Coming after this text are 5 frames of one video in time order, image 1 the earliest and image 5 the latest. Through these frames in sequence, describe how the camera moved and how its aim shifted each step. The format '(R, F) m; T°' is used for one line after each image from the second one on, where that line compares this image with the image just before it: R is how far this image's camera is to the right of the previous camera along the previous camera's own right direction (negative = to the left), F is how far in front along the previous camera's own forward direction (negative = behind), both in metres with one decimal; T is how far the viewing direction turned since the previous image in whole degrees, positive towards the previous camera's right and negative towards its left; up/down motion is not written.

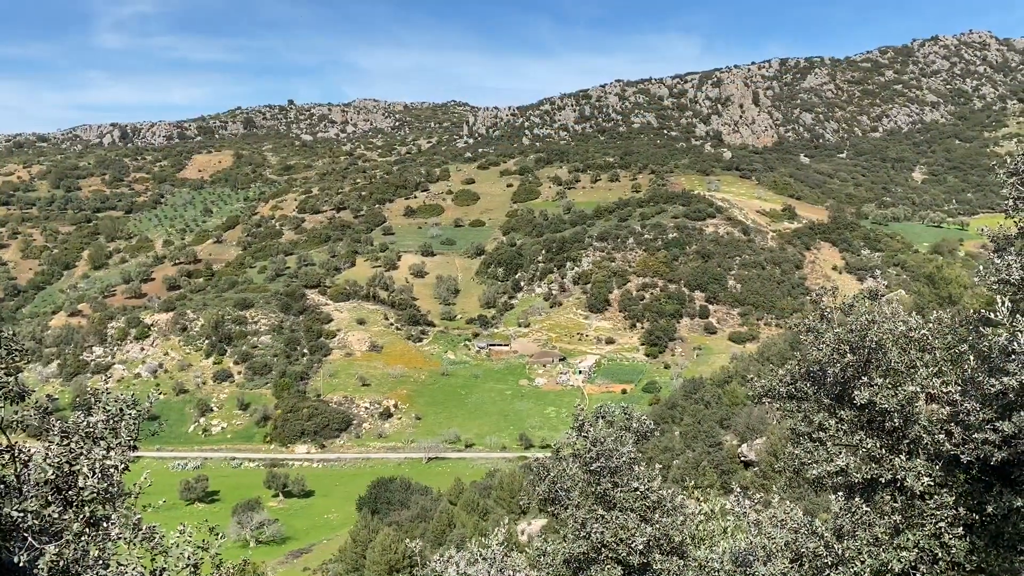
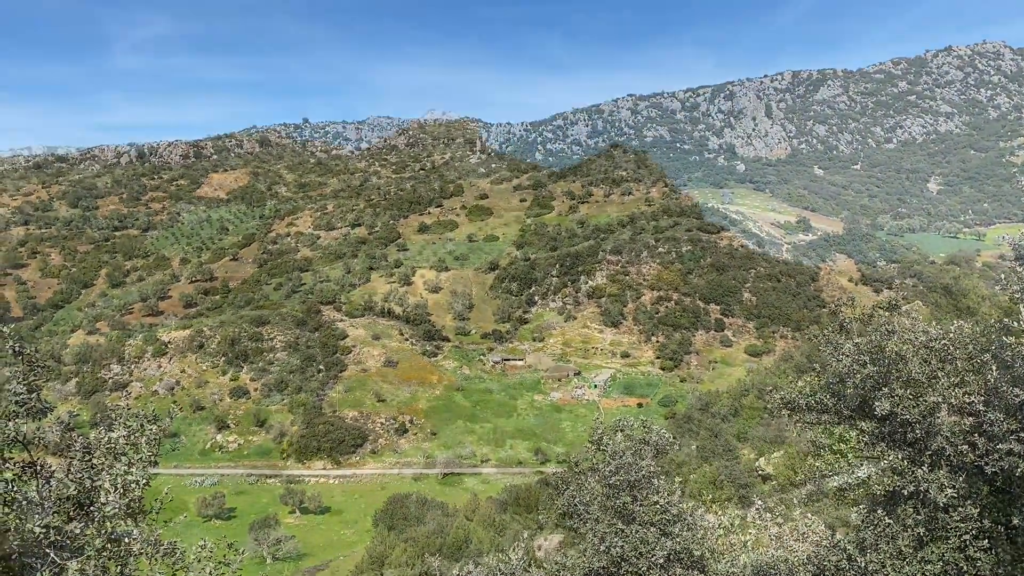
(0.0, 0.0) m; -1°
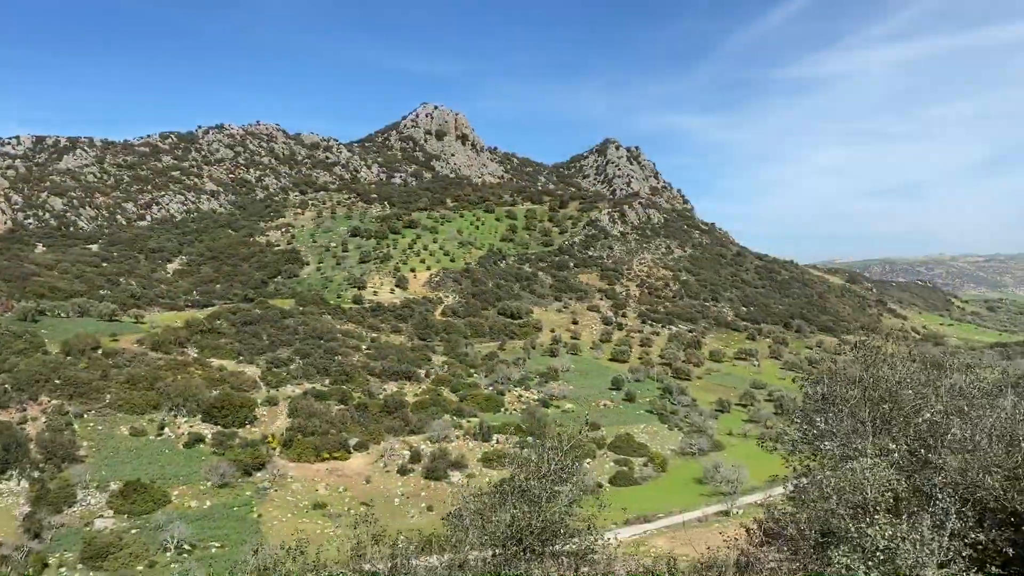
(-3.8, +0.6) m; +1°
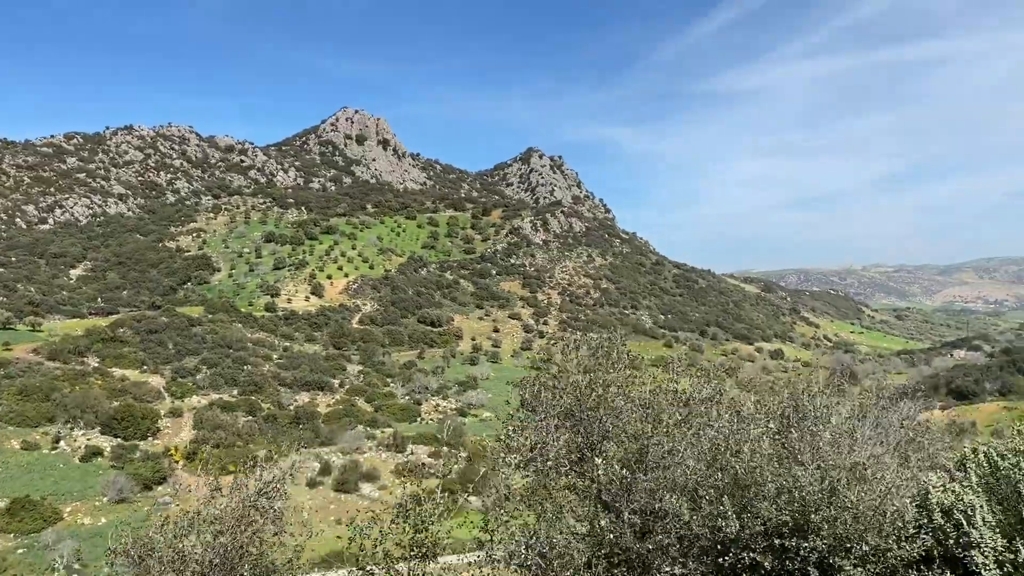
(+0.9, +0.5) m; +5°
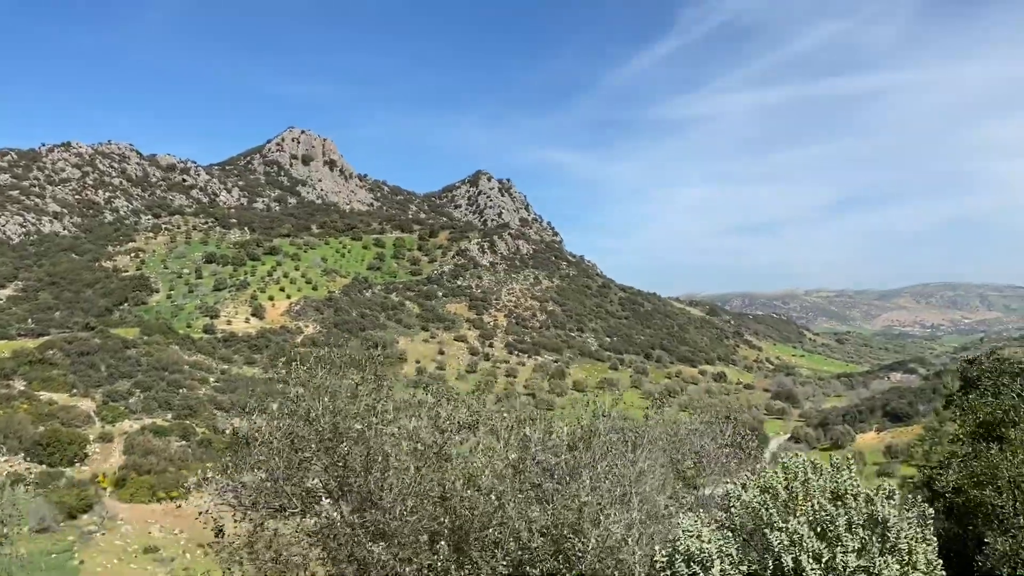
(+0.6, +0.2) m; +3°
